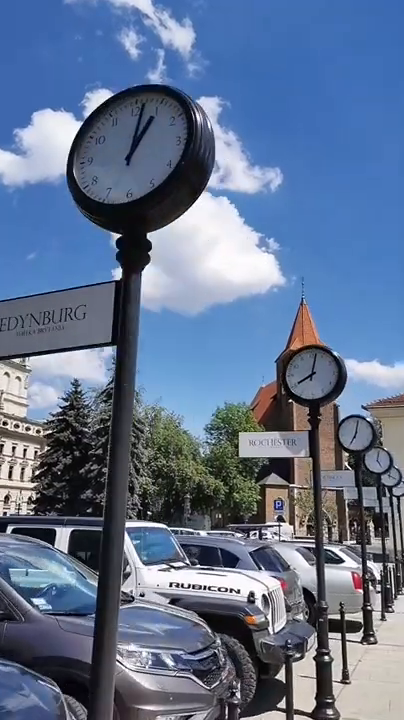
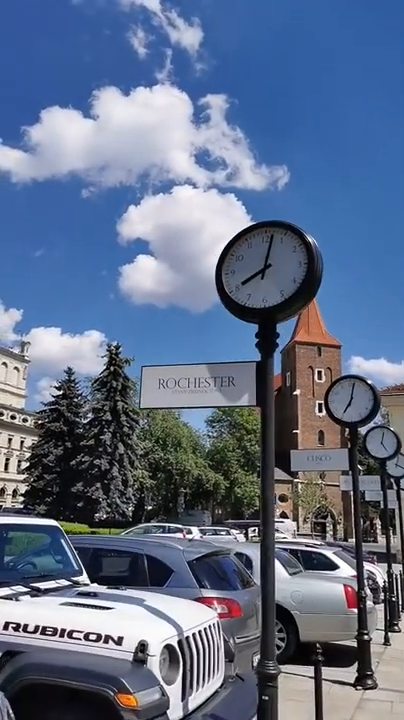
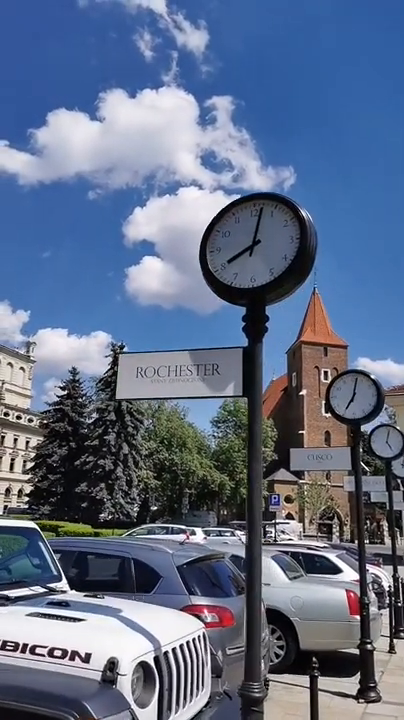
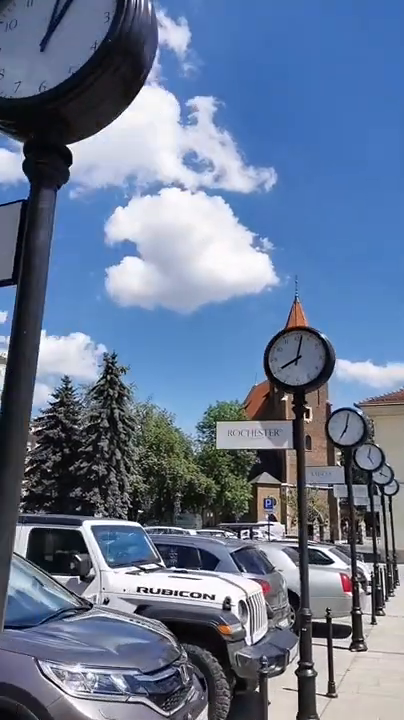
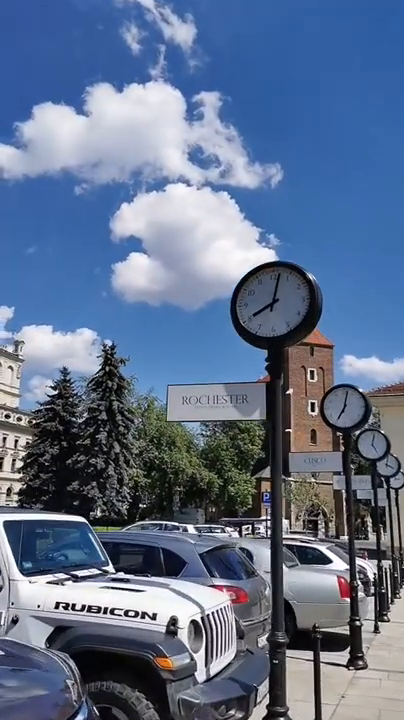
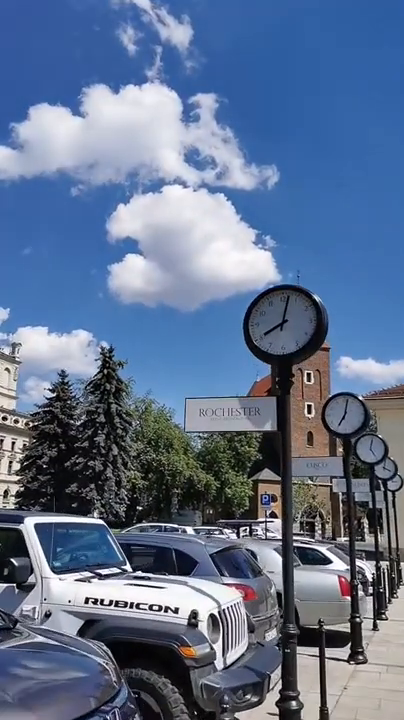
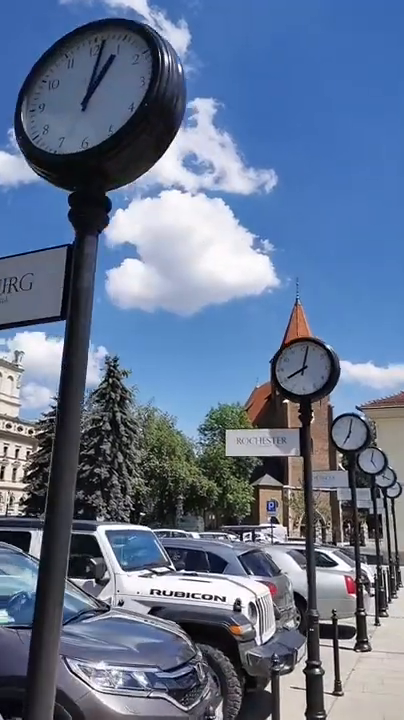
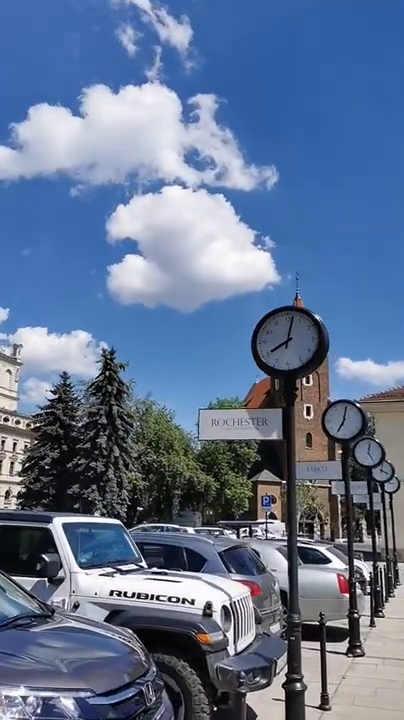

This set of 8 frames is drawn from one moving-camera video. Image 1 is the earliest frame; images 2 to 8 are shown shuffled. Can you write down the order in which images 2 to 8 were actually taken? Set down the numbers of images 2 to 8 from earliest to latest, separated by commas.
7, 4, 8, 6, 5, 2, 3
